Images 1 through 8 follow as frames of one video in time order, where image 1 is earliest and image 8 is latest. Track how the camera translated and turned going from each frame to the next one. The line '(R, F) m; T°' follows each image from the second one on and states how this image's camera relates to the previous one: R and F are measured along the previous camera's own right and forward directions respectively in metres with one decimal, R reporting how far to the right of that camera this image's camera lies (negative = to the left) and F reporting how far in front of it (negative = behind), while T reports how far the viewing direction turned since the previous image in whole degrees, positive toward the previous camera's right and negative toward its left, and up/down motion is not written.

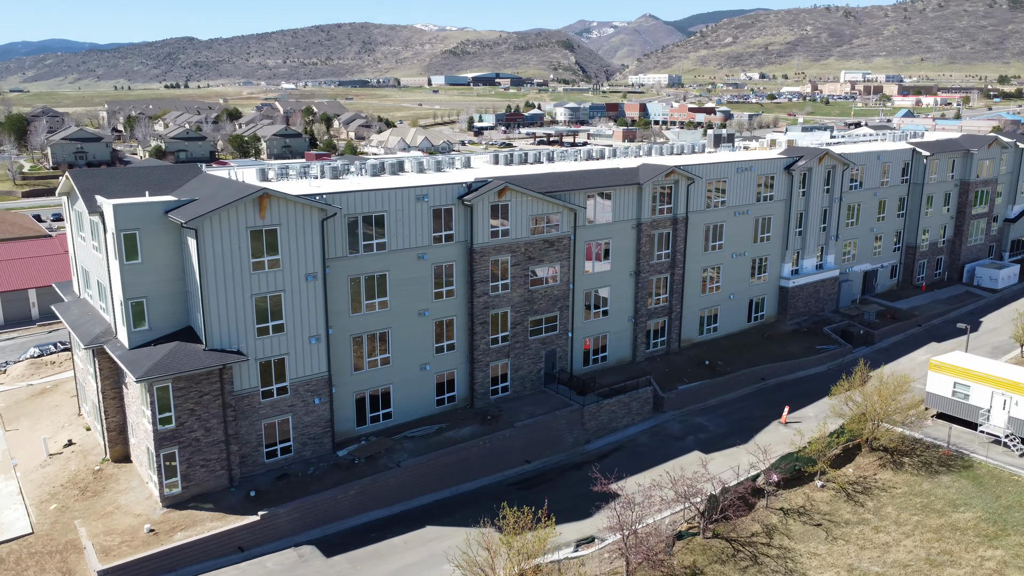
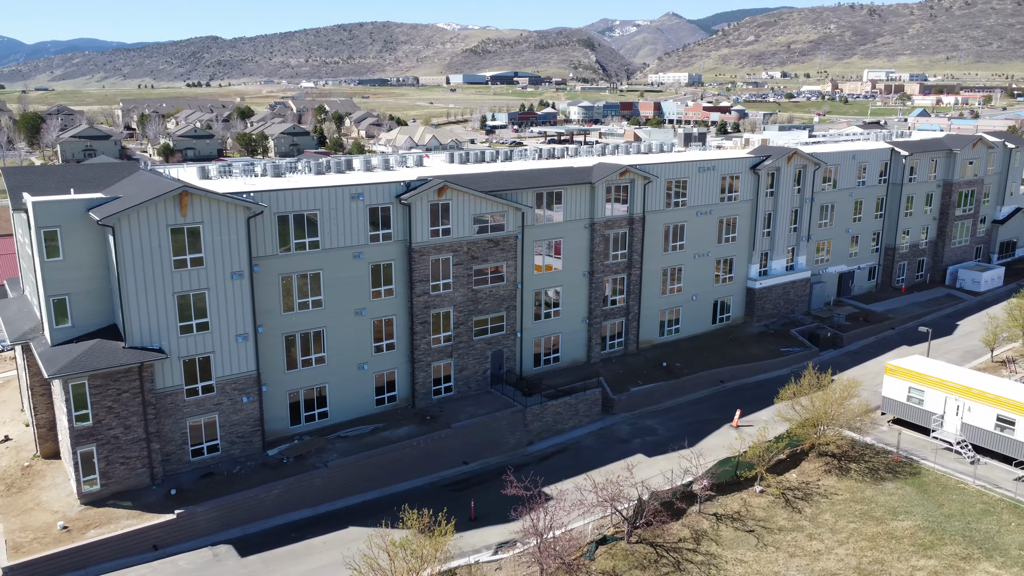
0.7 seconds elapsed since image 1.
(+3.6, +0.4) m; -2°
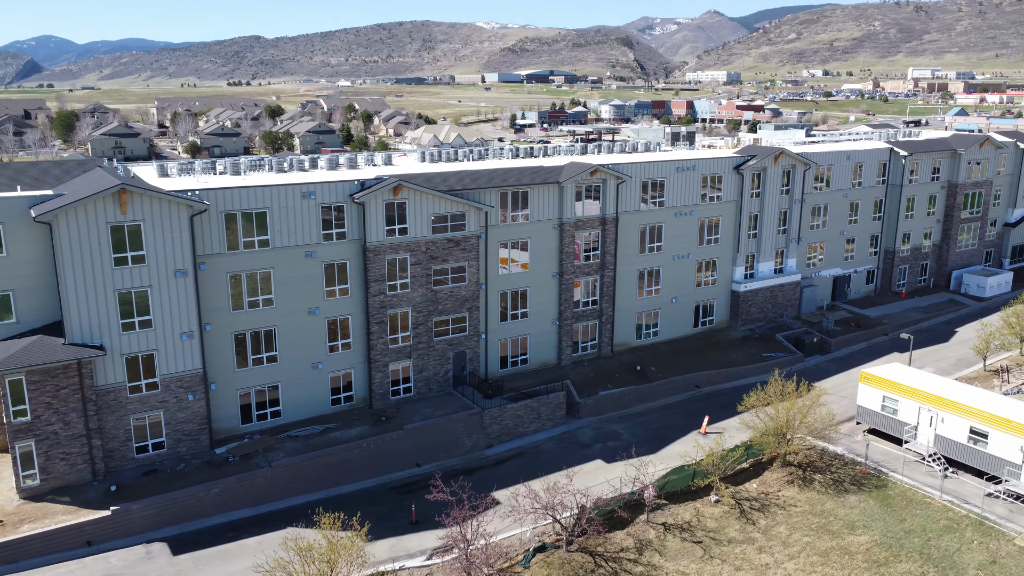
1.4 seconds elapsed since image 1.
(+3.6, +0.6) m; -3°
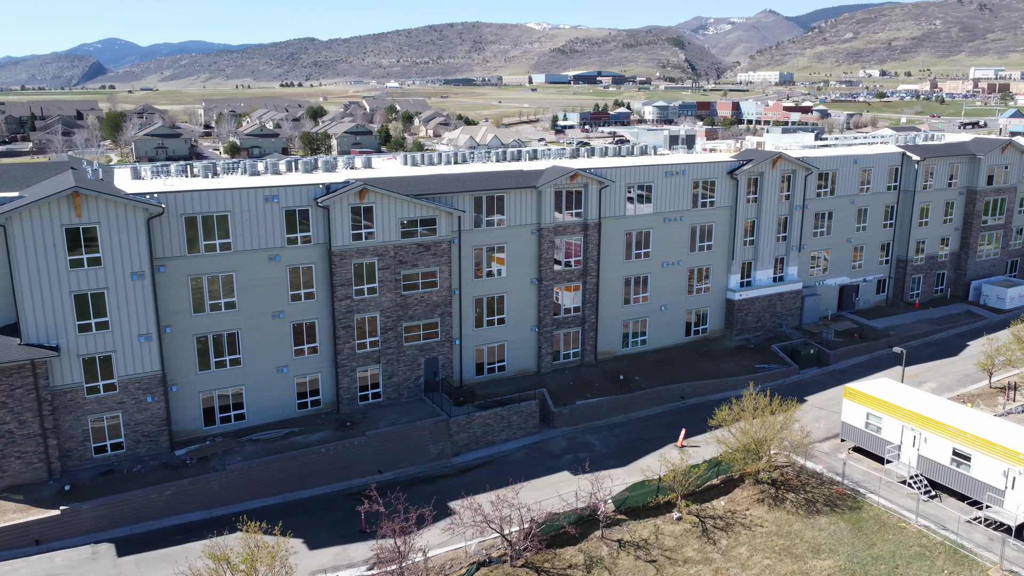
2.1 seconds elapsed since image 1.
(+3.6, +0.7) m; -3°
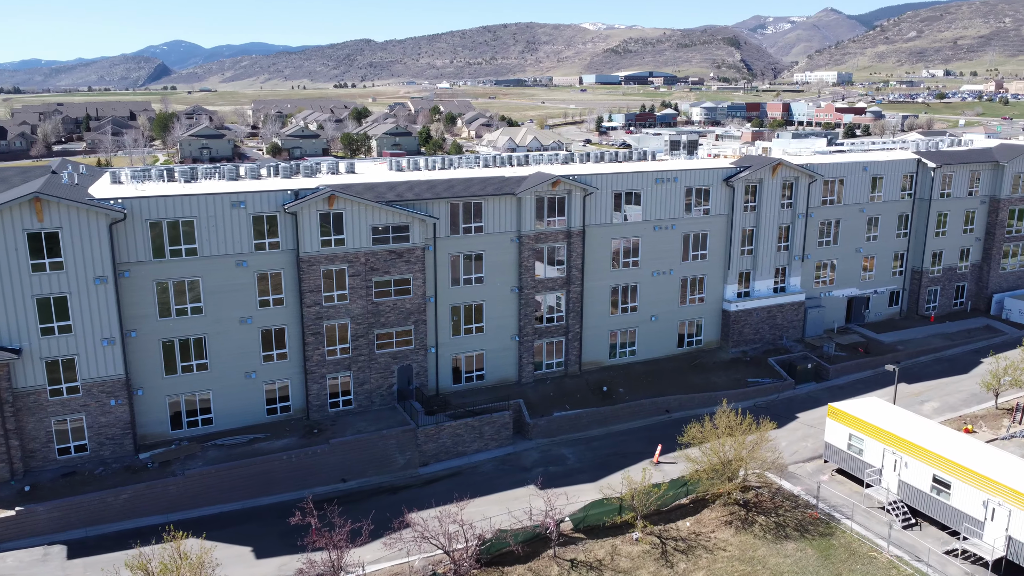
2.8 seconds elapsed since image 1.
(+3.6, +0.8) m; -4°
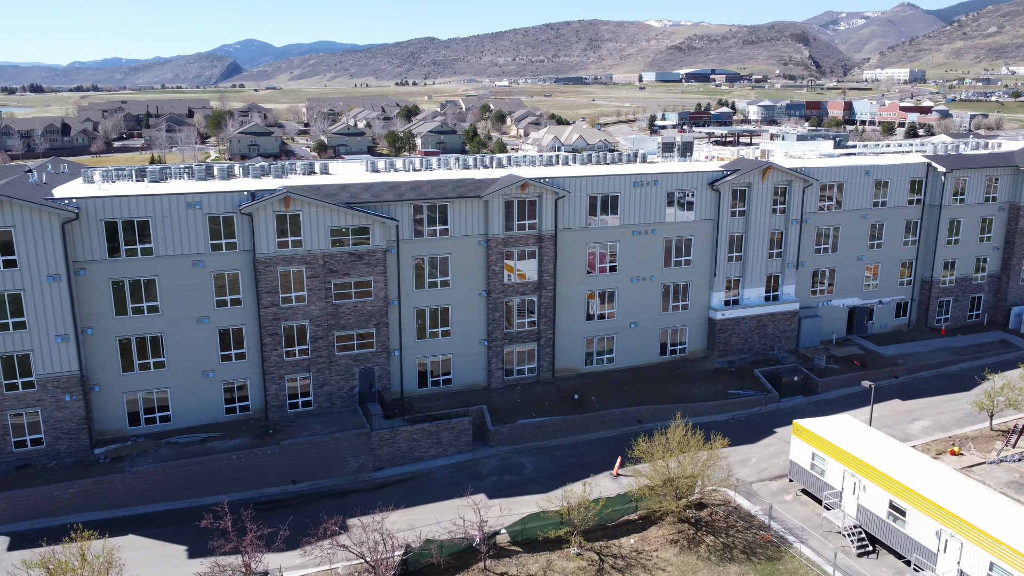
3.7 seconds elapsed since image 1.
(+4.5, +0.8) m; -4°
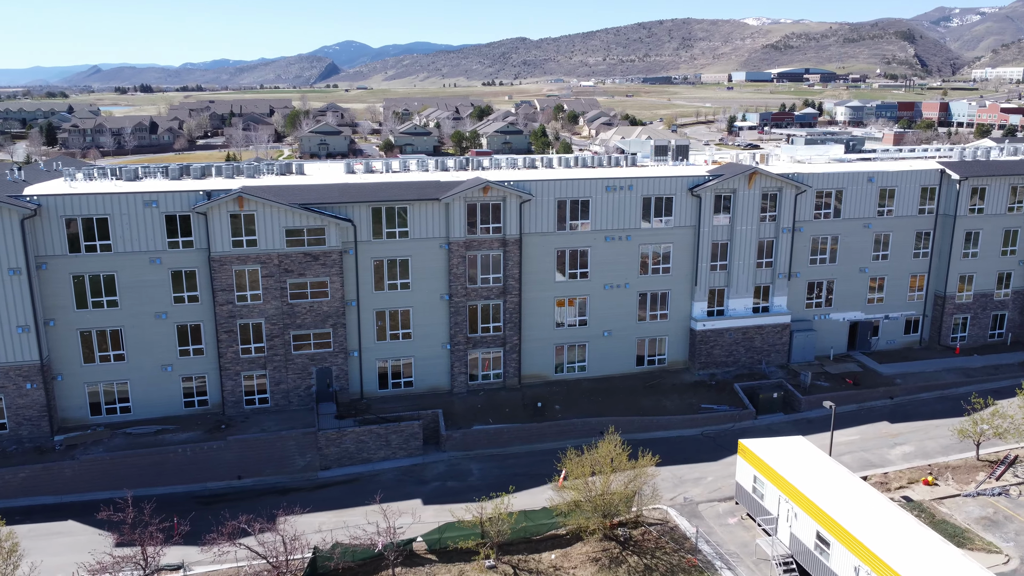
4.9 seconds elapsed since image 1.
(+6.0, +0.9) m; -6°
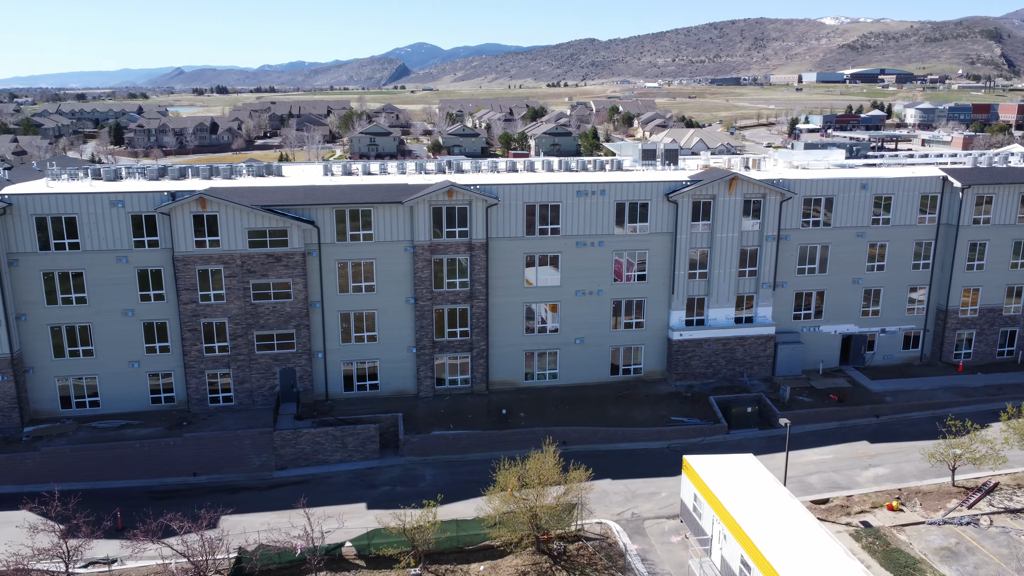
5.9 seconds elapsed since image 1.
(+4.8, +0.7) m; -5°
